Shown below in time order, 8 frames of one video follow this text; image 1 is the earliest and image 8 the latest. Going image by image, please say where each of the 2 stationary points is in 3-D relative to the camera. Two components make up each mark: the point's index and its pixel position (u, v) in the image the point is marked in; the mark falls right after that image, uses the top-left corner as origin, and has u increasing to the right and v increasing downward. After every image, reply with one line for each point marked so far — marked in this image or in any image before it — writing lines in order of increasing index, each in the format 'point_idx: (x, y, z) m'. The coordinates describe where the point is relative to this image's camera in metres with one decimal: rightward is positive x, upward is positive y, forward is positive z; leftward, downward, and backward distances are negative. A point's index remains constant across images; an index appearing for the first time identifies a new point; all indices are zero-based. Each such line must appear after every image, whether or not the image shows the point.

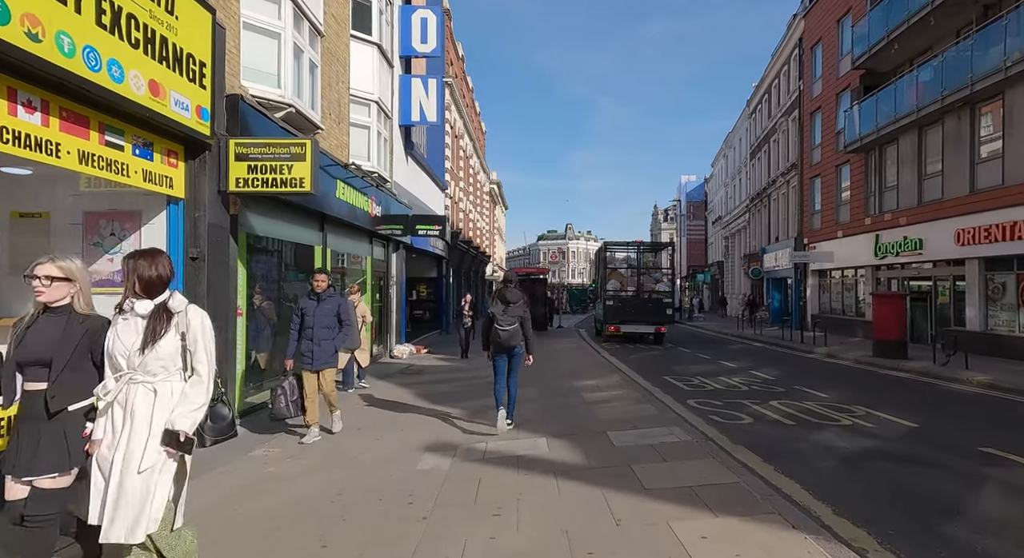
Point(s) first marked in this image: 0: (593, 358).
0: (+2.1, -2.1, +14.1) m
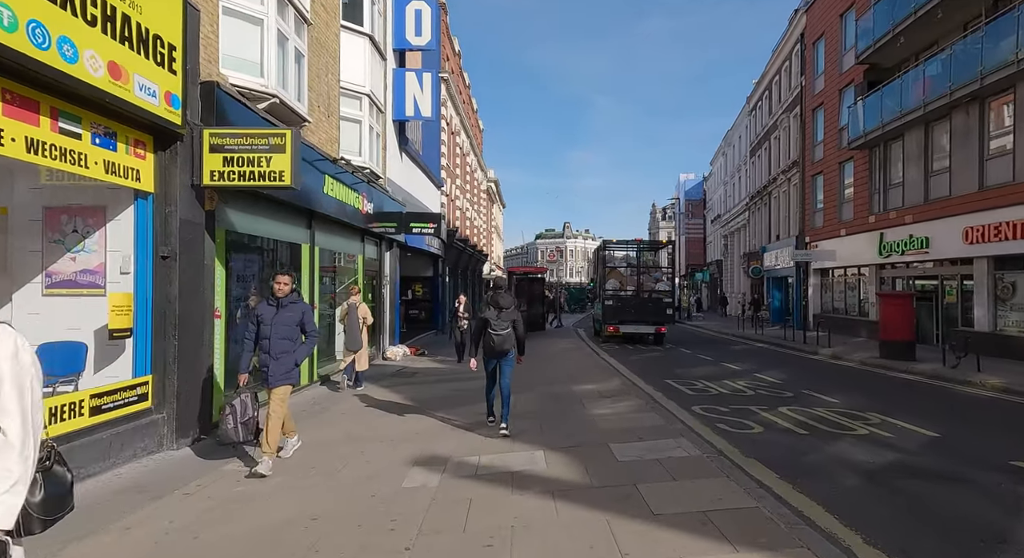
0: (+2.0, -2.0, +13.7) m
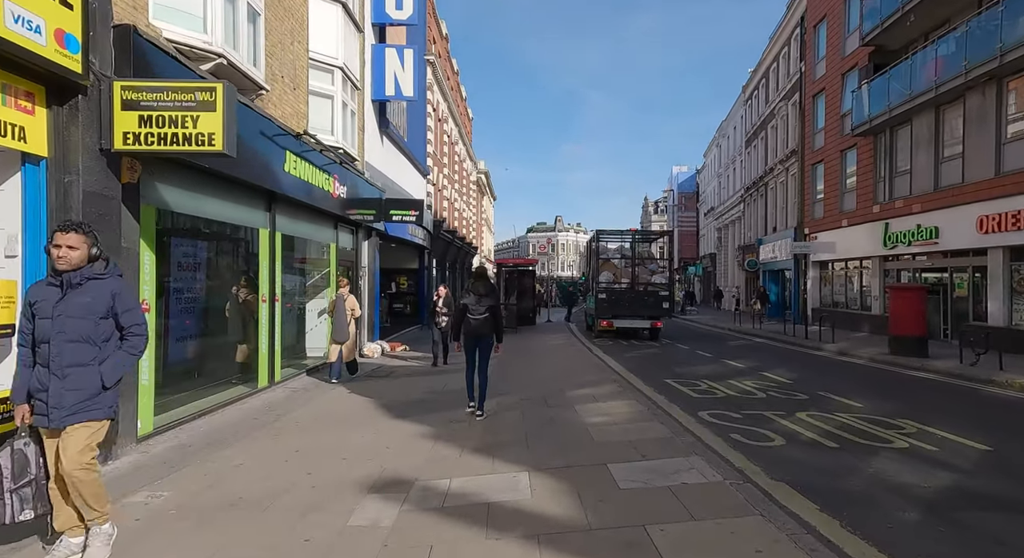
0: (+1.7, -1.8, +12.8) m
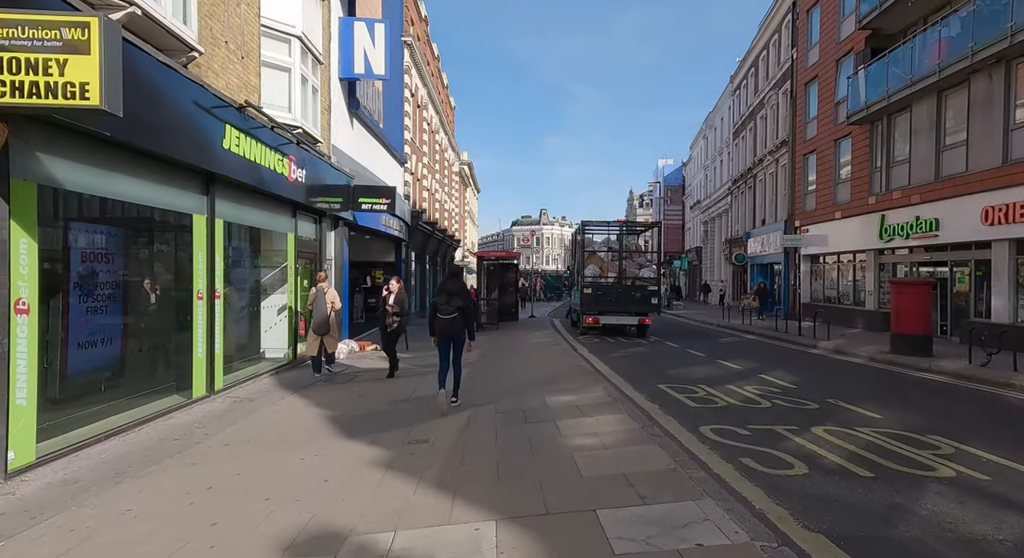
0: (+1.2, -1.7, +11.8) m
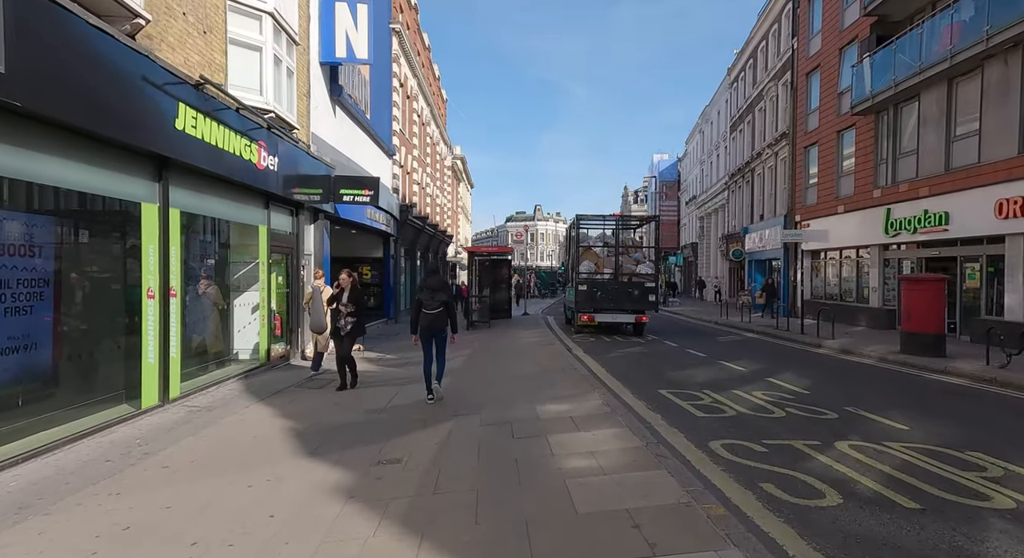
0: (+1.0, -1.6, +11.1) m
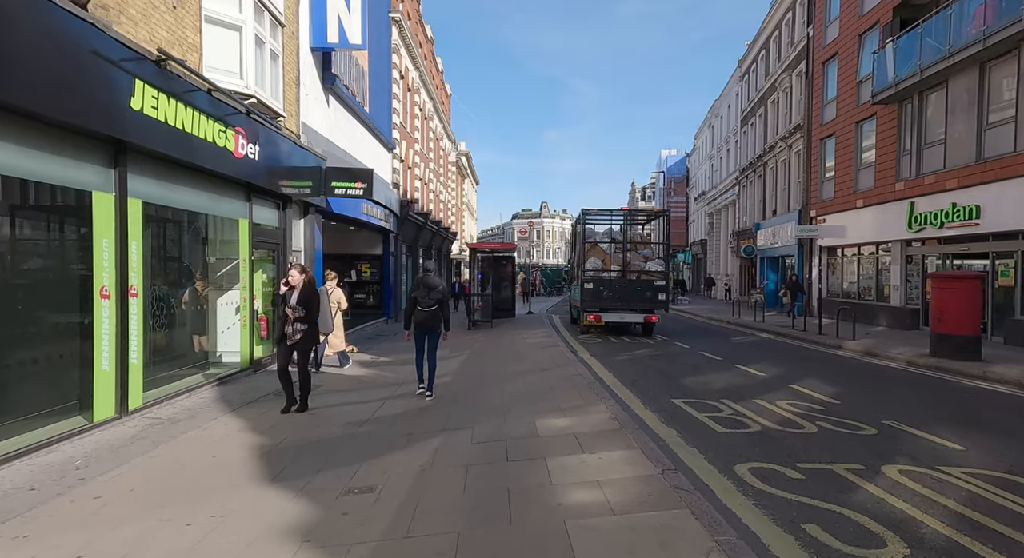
0: (+1.1, -1.6, +10.4) m
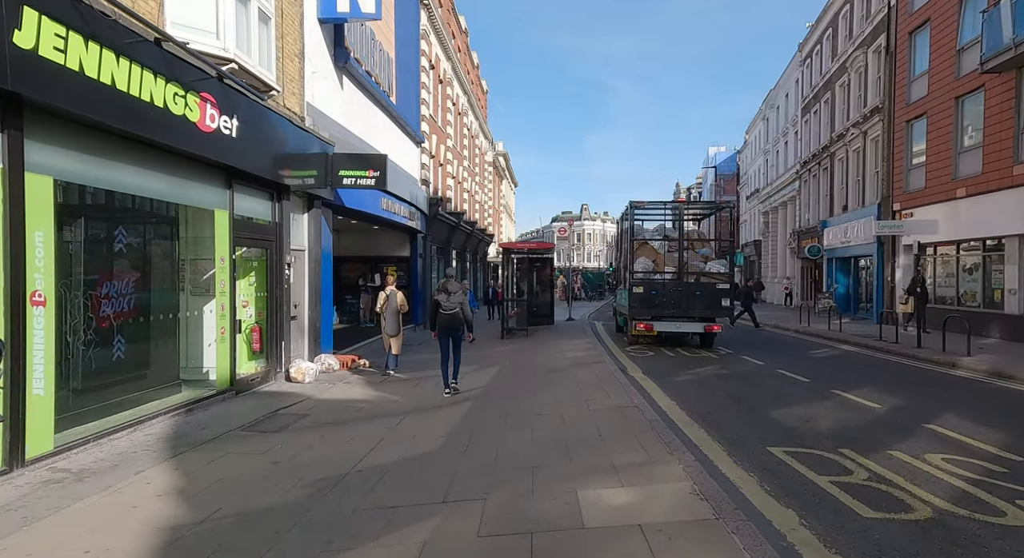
0: (+1.6, -1.6, +8.3) m
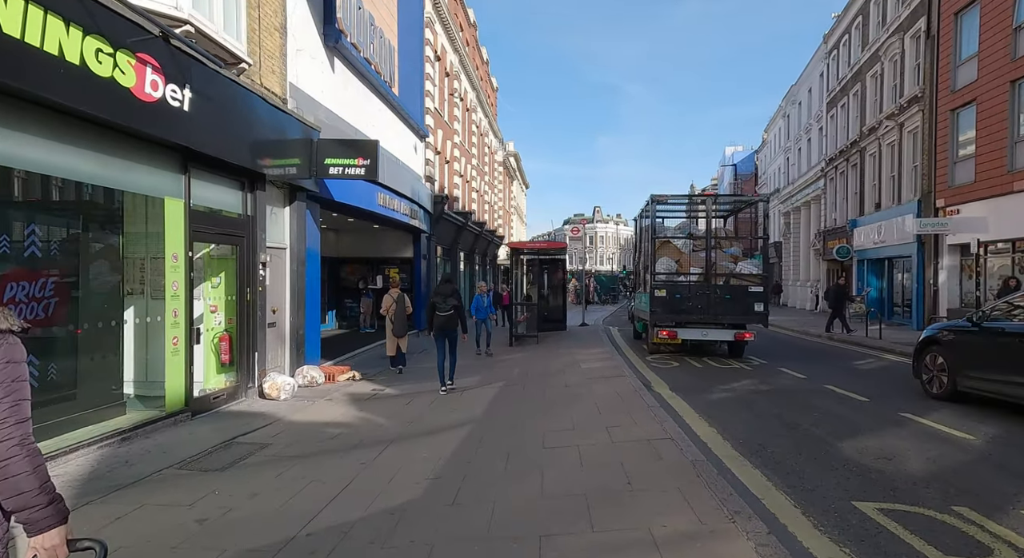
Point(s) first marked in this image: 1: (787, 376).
0: (+1.7, -1.6, +7.0) m
1: (+5.0, -1.8, +10.0) m
